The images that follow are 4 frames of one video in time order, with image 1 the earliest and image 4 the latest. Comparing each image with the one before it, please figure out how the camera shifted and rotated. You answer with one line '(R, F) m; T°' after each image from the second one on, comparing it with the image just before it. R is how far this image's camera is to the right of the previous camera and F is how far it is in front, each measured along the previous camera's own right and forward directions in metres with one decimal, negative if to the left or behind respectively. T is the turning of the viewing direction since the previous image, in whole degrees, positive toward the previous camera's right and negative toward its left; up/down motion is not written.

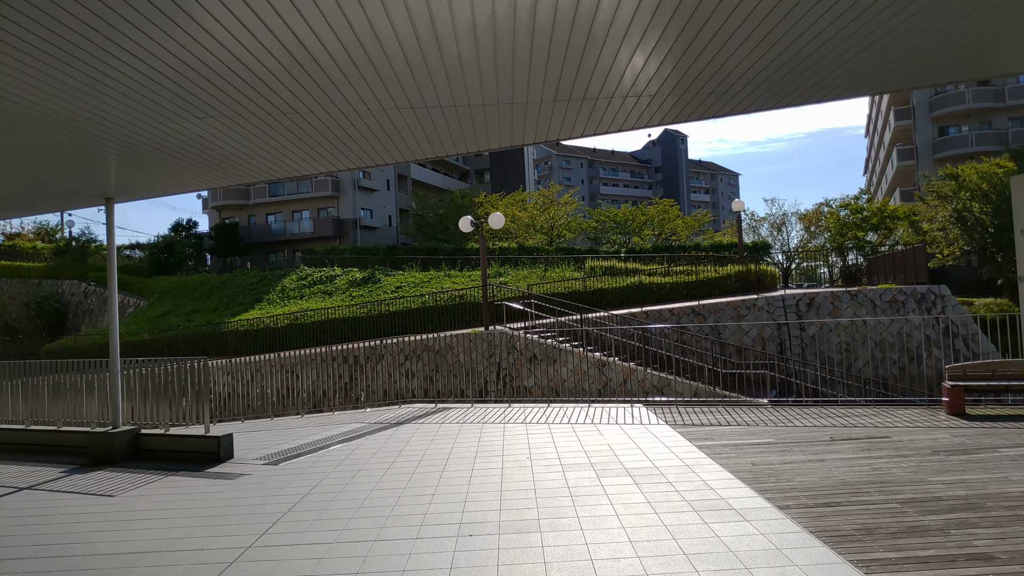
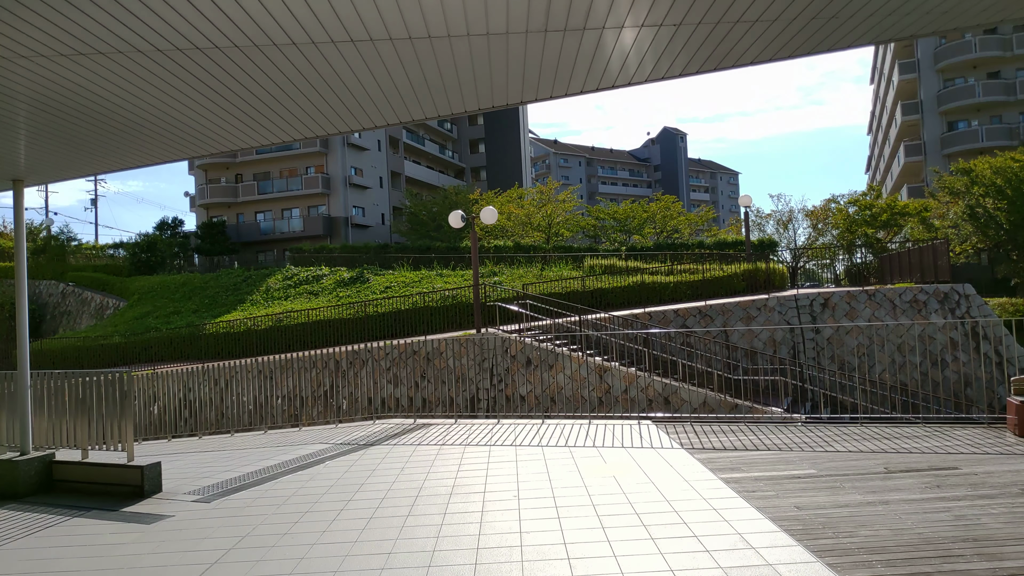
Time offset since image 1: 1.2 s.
(+0.1, +1.0) m; 0°
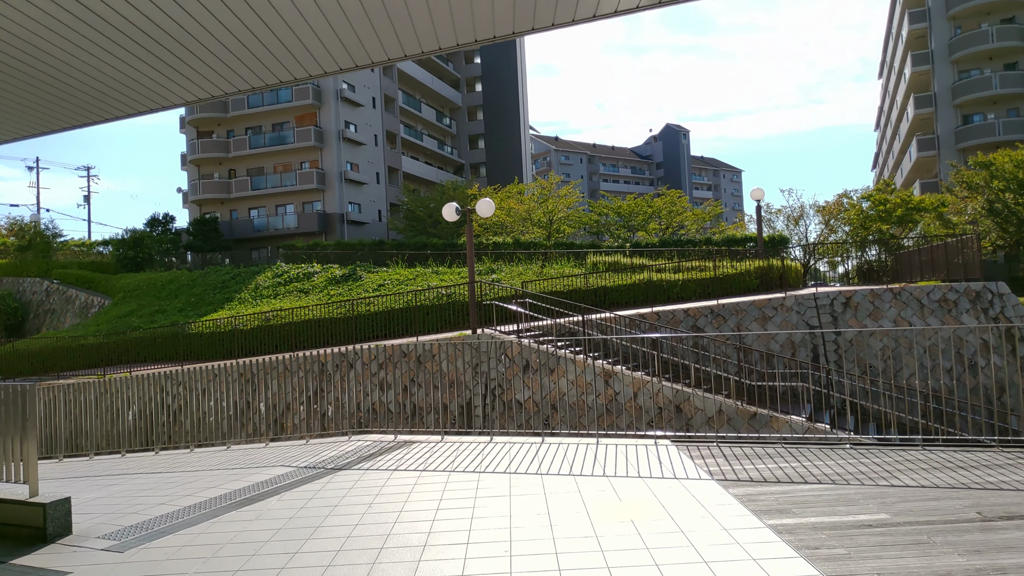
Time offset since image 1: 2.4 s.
(+0.1, +1.0) m; 0°
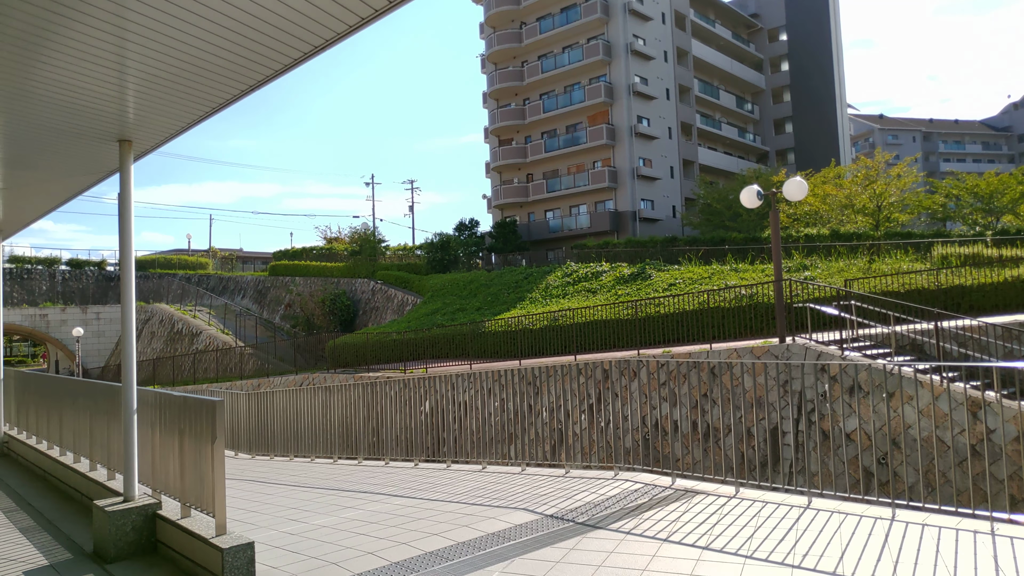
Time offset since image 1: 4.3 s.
(-0.1, +1.6) m; -23°
